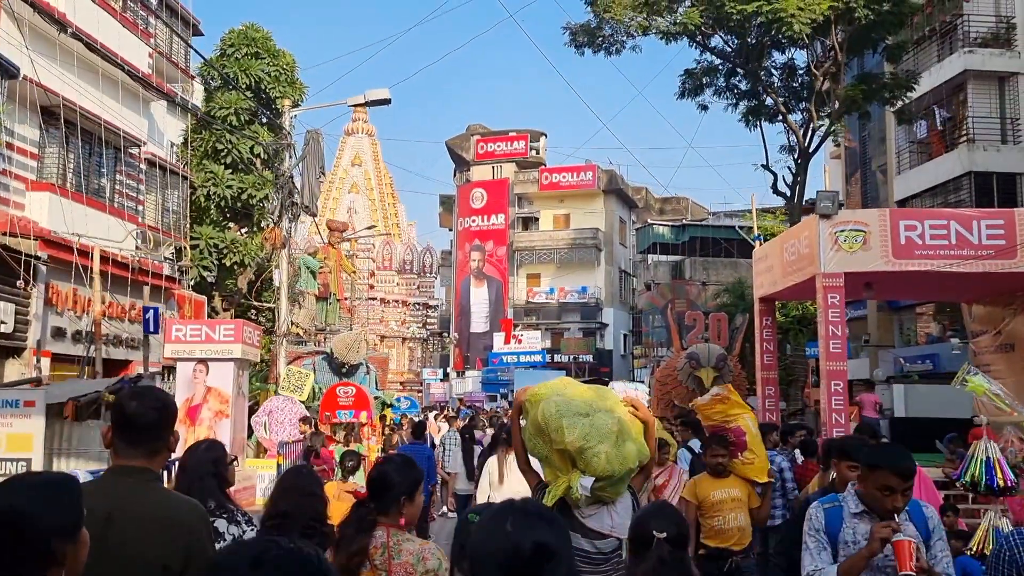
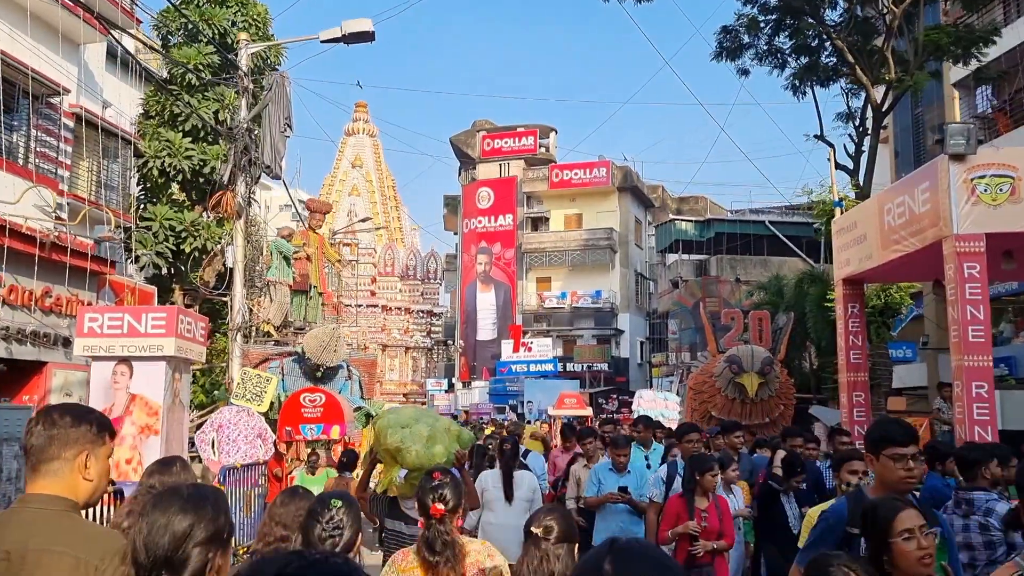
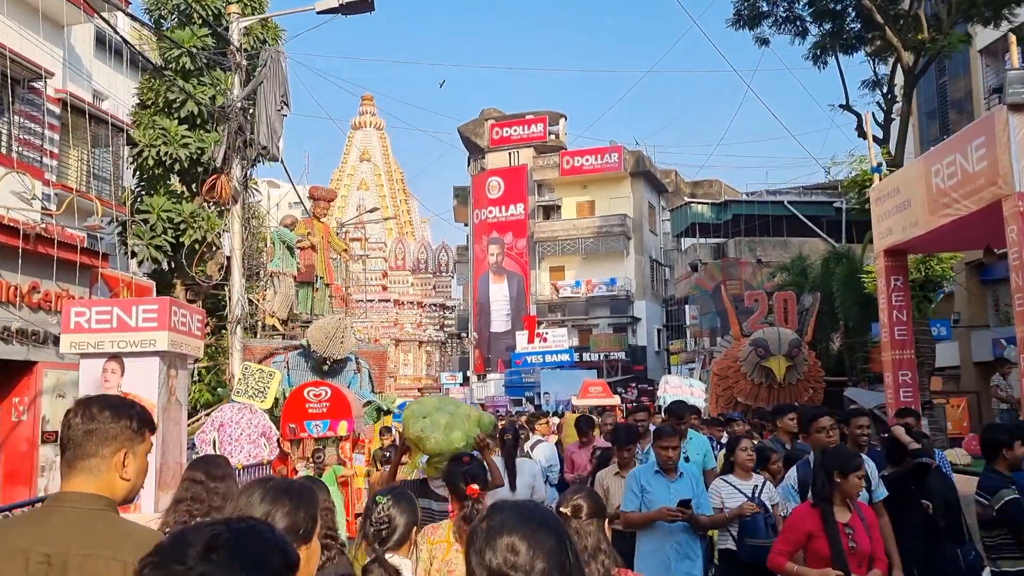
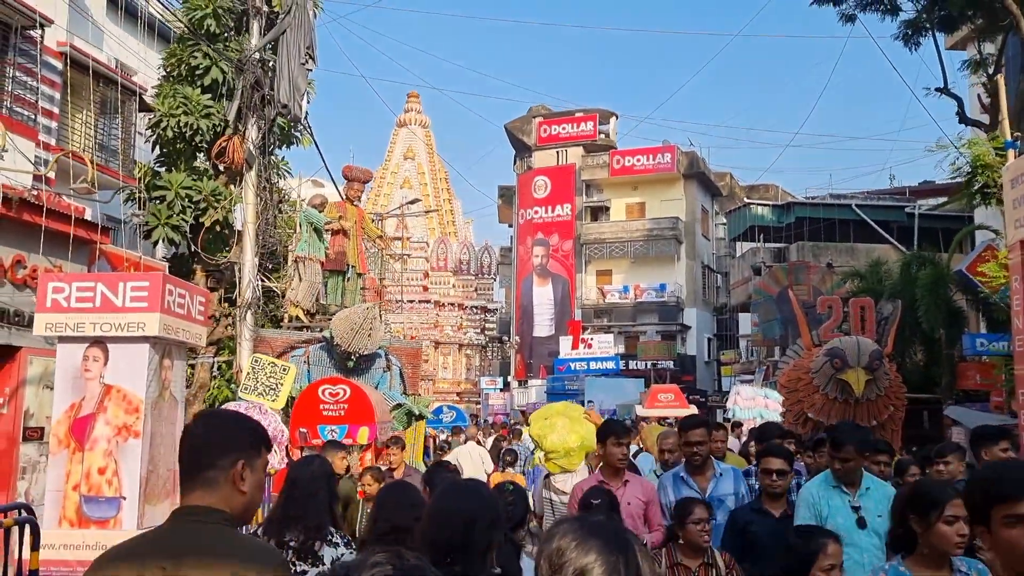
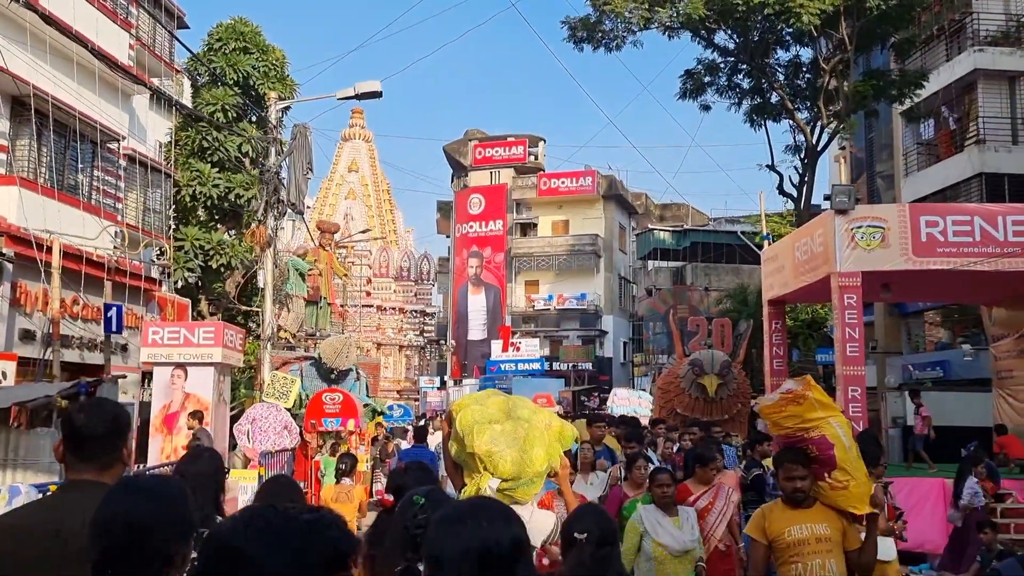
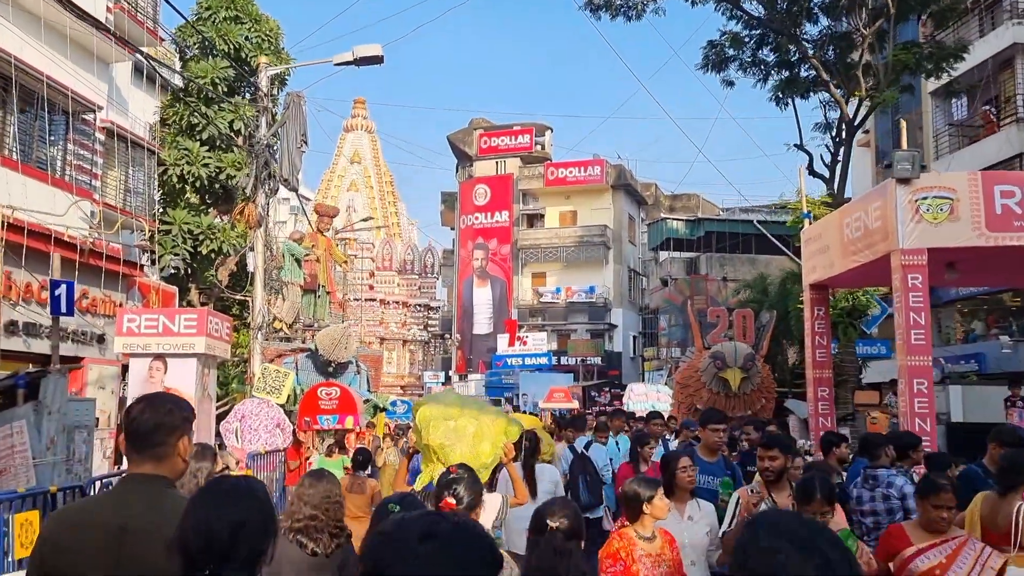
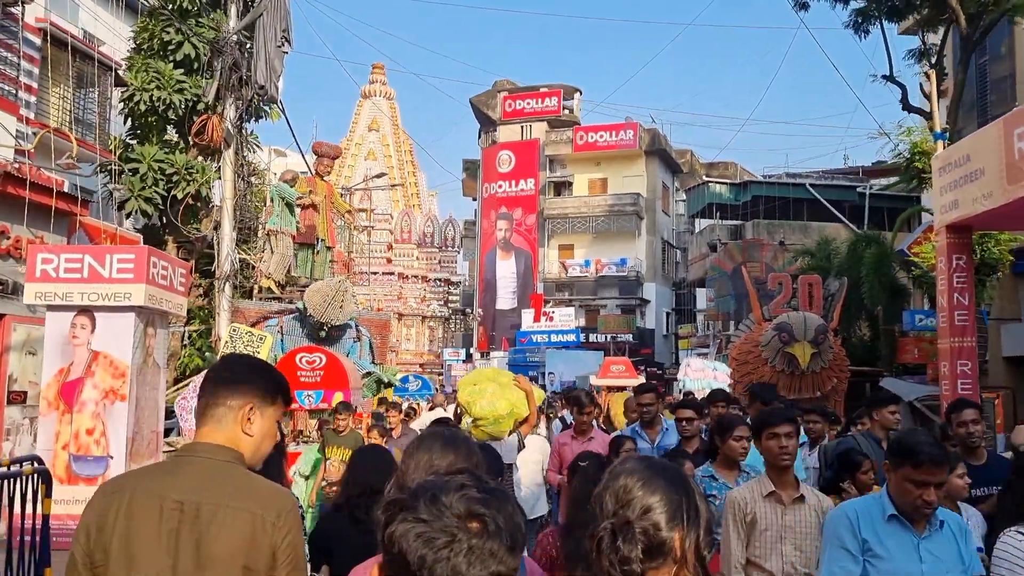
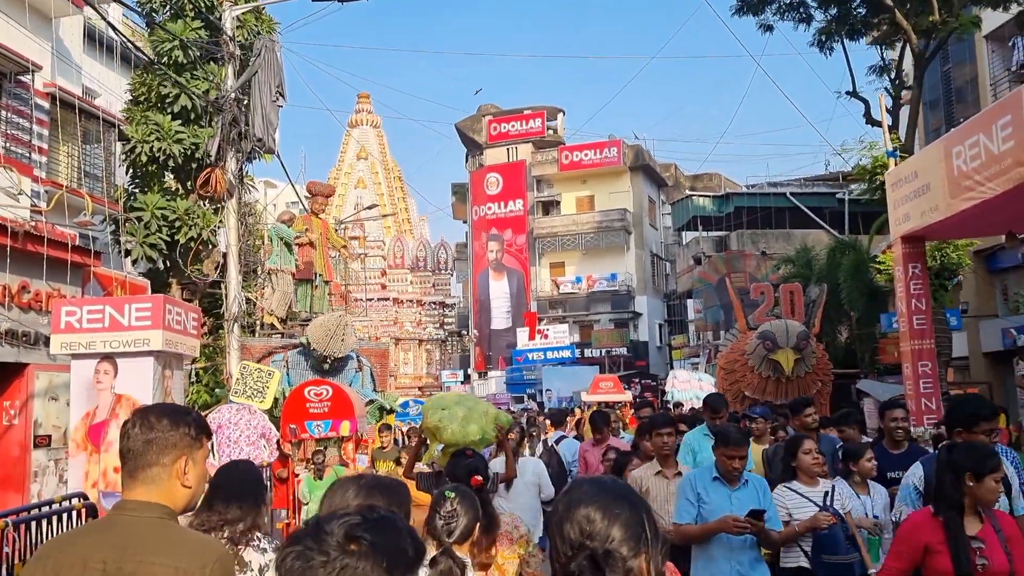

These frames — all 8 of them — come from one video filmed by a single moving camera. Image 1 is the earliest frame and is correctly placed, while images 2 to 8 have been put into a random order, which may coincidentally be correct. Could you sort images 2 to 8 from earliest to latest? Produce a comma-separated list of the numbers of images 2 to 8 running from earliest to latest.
5, 6, 2, 3, 8, 7, 4
